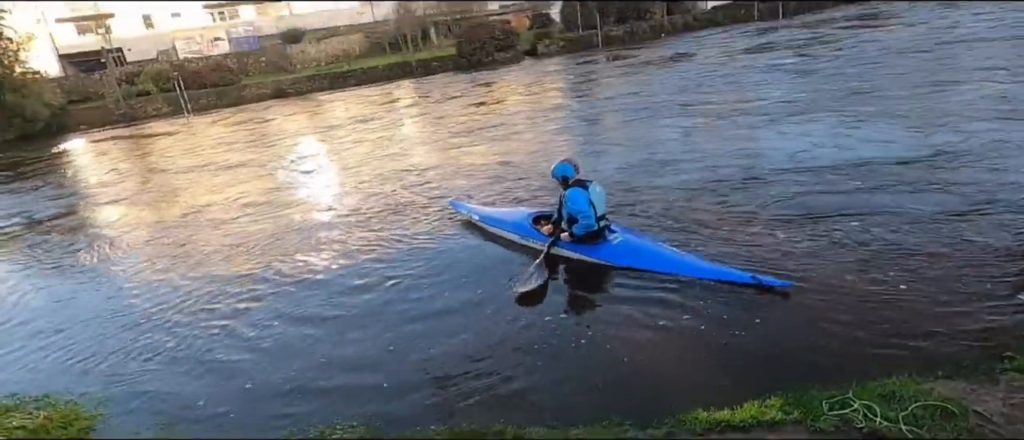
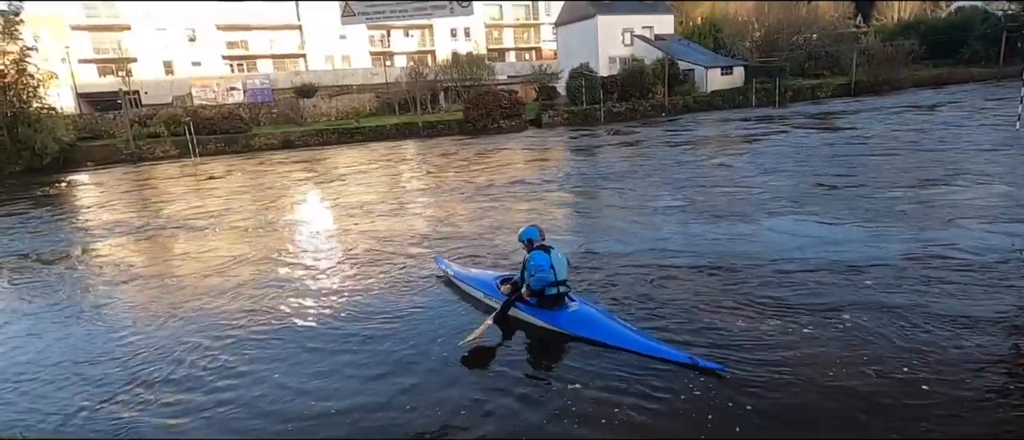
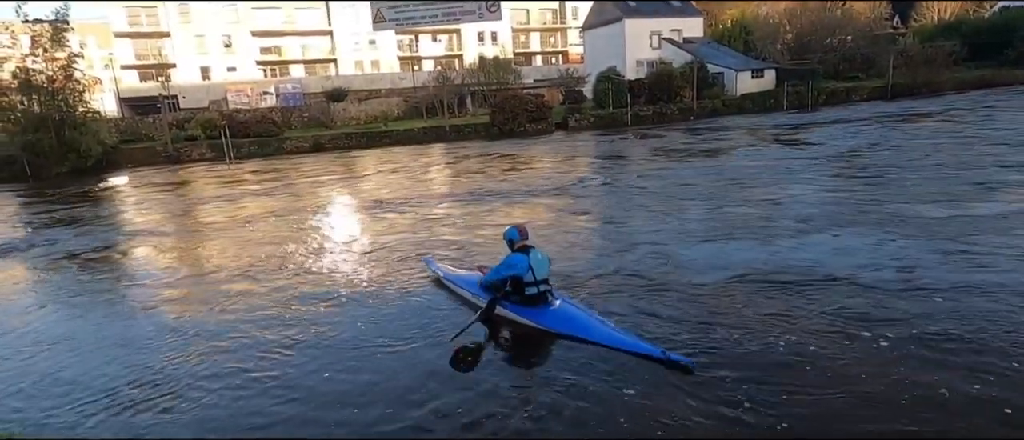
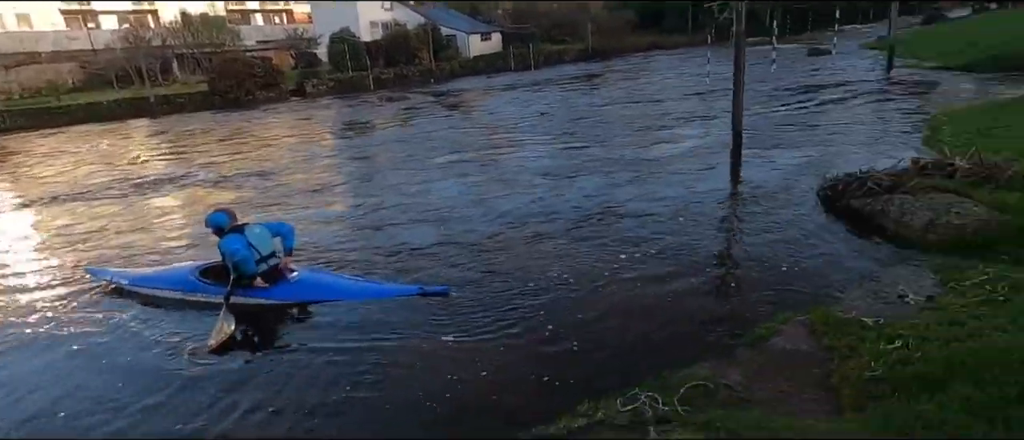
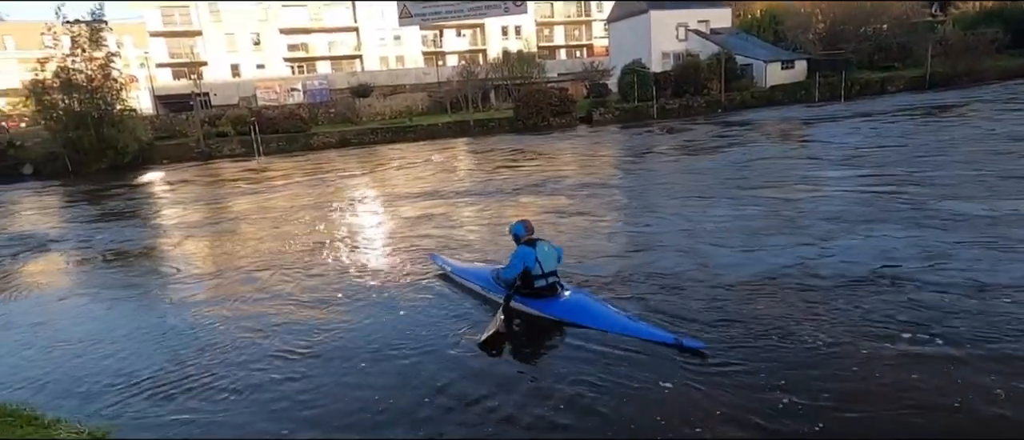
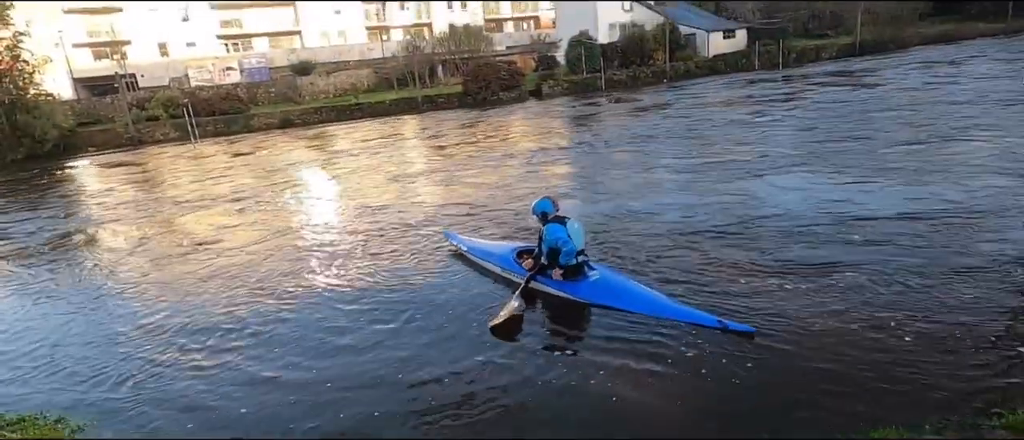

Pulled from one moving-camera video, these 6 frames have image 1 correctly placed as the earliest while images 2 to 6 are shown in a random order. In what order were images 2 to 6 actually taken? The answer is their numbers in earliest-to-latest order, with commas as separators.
6, 2, 3, 5, 4
